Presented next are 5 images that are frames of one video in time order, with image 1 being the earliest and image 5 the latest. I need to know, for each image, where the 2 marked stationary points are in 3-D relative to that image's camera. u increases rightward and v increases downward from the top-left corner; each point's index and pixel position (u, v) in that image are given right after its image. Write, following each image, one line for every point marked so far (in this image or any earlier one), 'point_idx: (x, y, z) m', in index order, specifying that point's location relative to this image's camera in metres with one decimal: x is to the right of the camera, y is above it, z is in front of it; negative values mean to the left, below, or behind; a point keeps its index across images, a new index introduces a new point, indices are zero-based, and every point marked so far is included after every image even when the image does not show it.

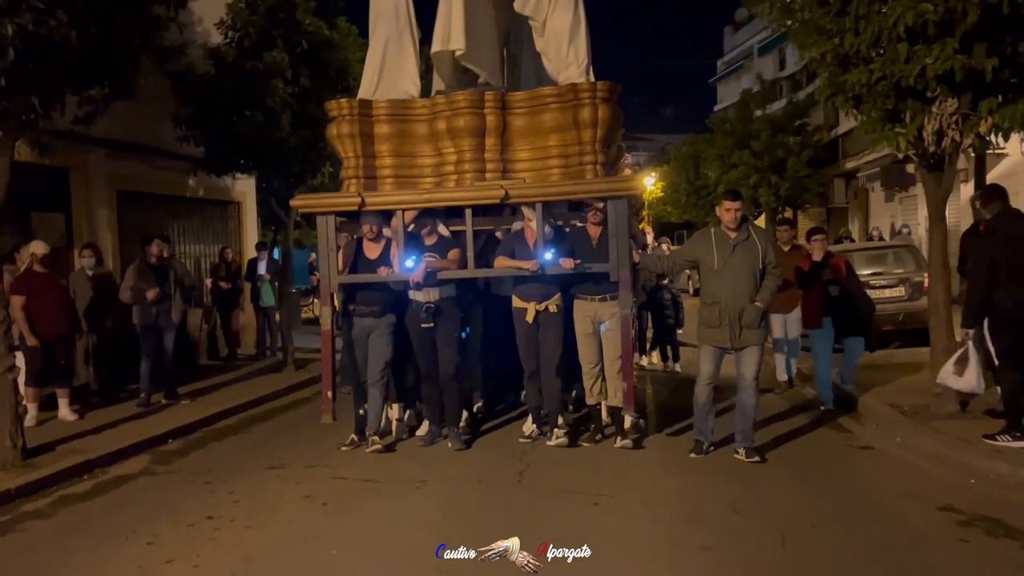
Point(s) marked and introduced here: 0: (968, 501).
0: (+3.1, -1.5, +5.9) m
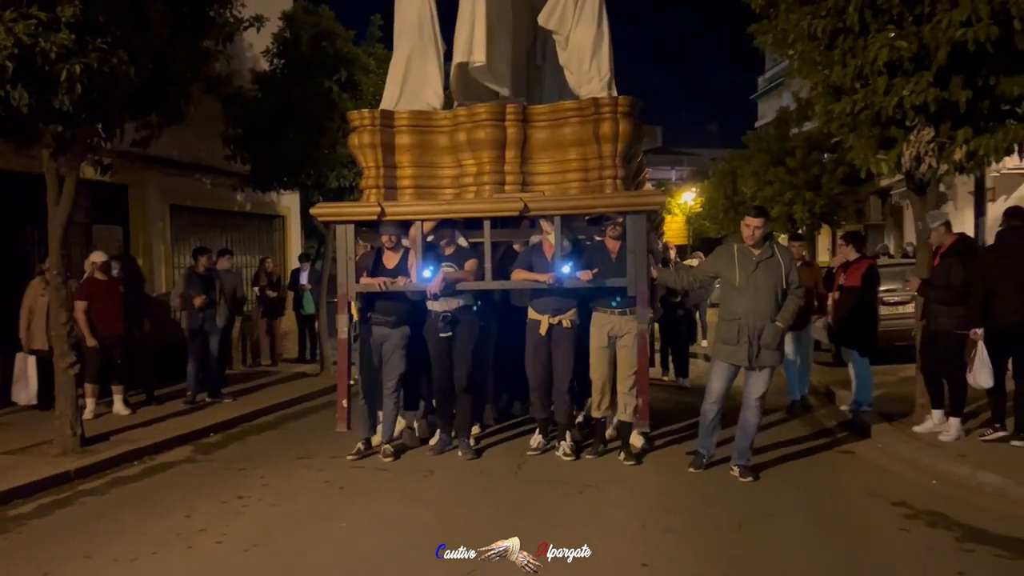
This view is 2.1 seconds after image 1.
0: (+3.1, -1.6, +6.4) m
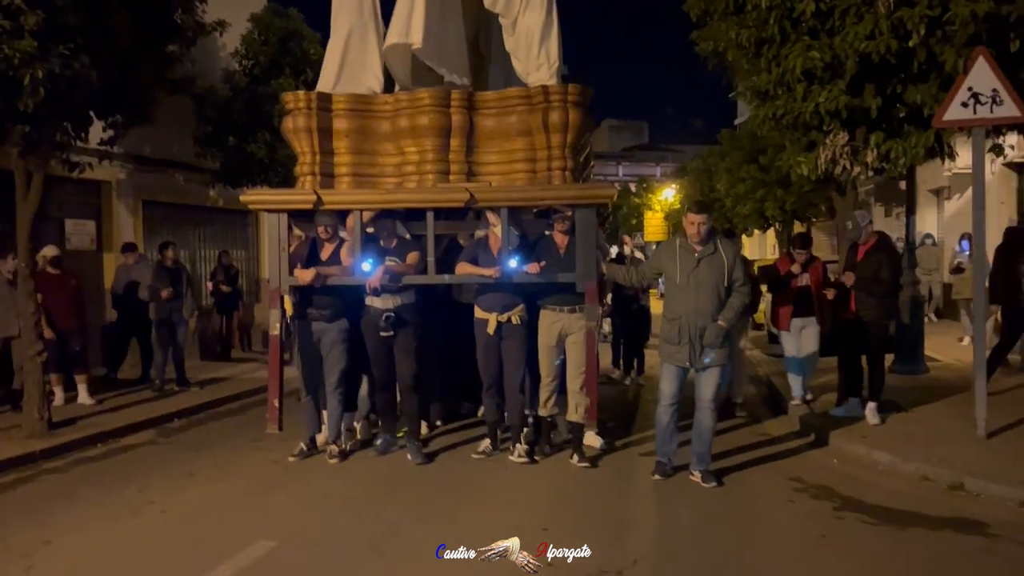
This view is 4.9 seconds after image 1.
0: (+2.5, -1.5, +7.0) m
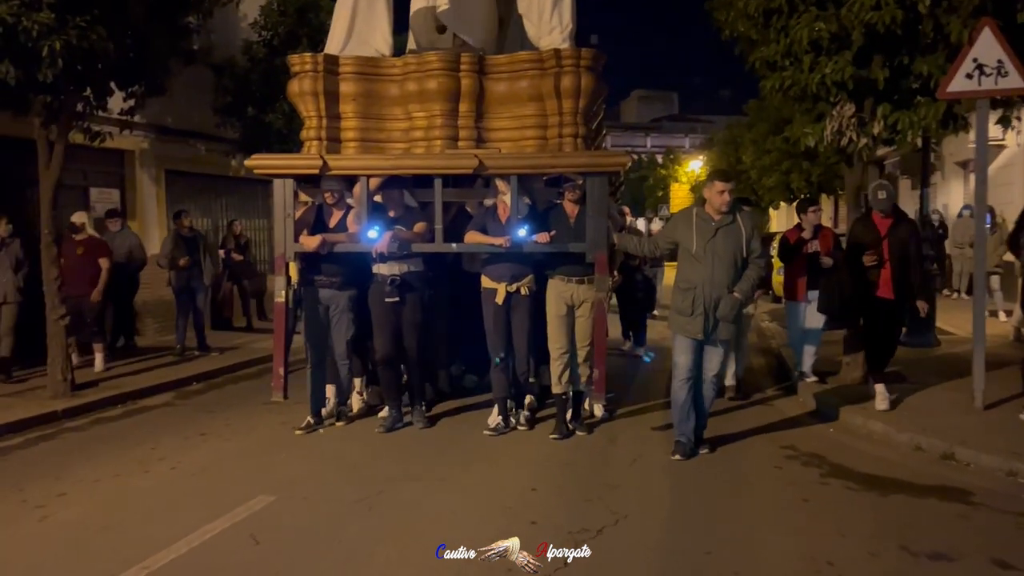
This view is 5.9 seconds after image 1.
0: (+2.5, -1.3, +7.1) m
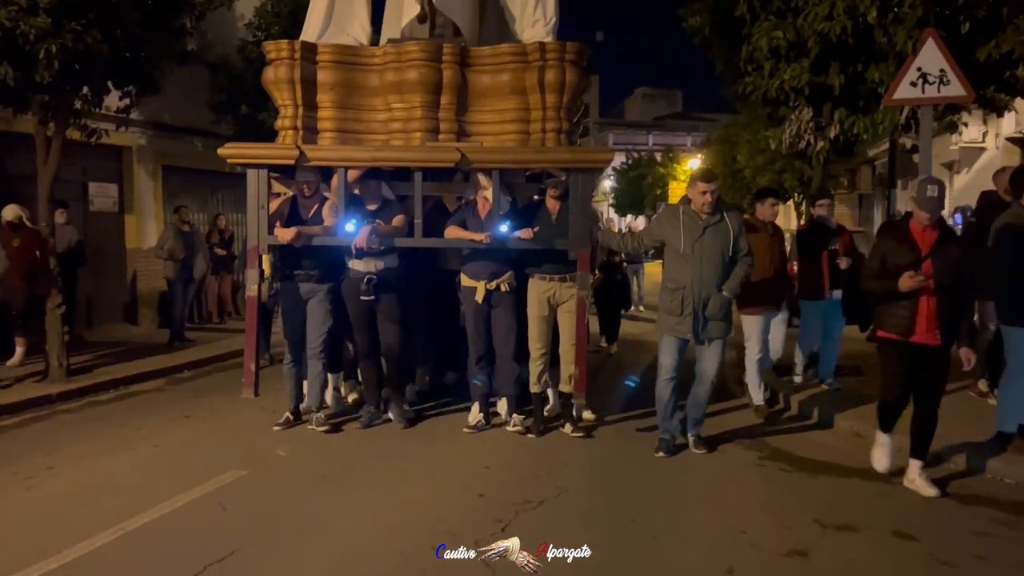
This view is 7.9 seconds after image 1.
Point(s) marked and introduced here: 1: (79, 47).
0: (+2.2, -1.3, +7.5) m
1: (-4.5, +2.5, +8.8) m
